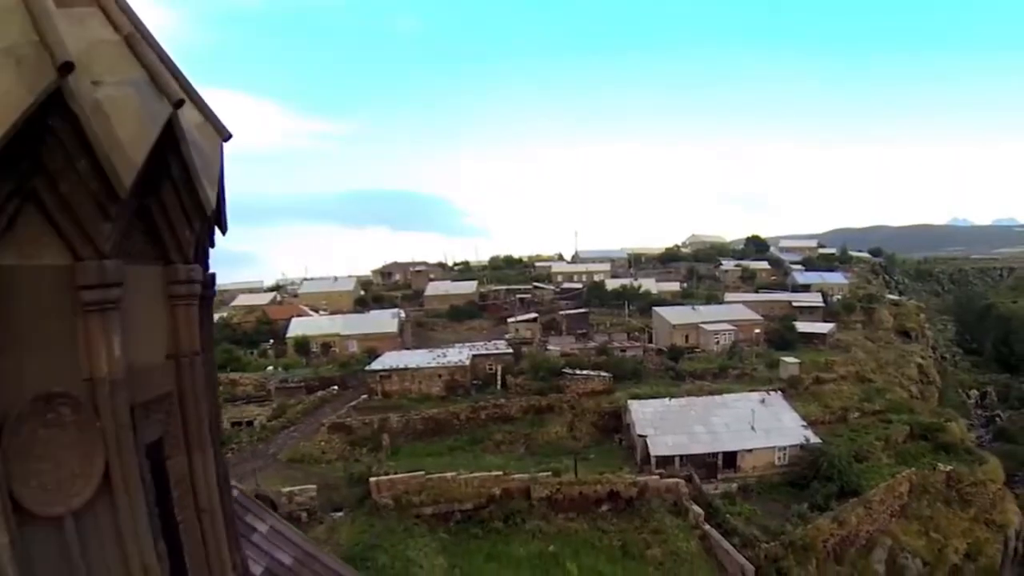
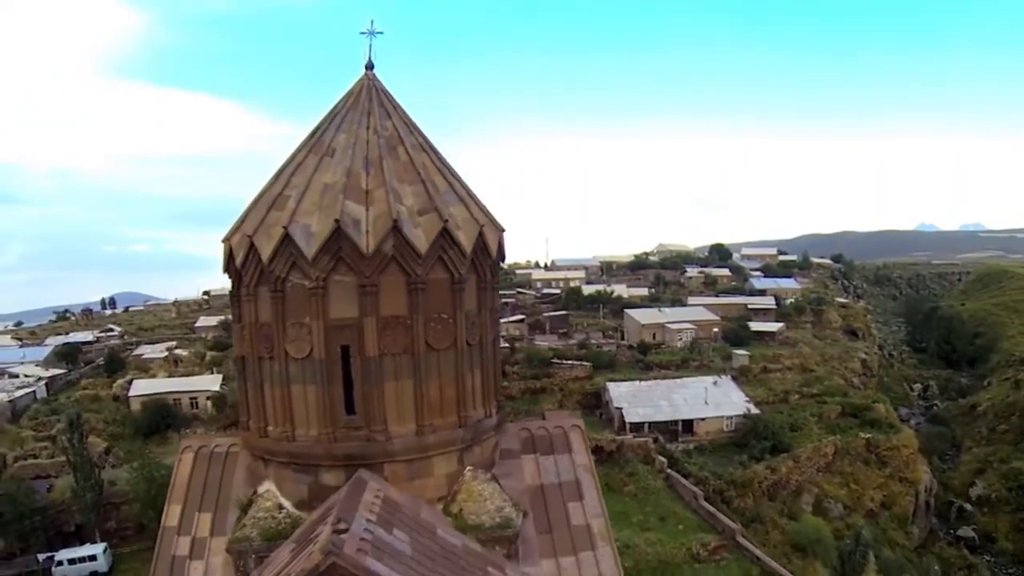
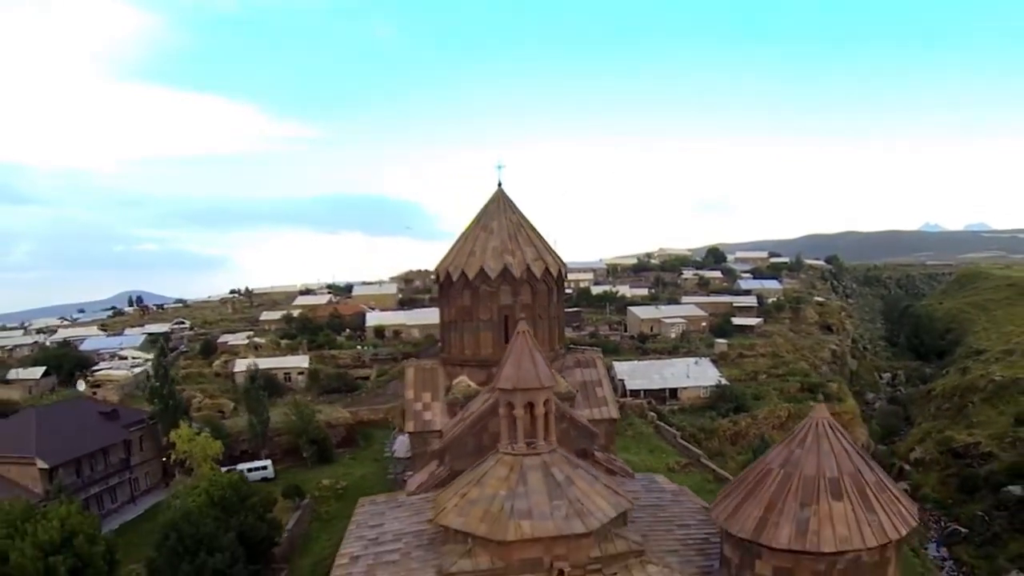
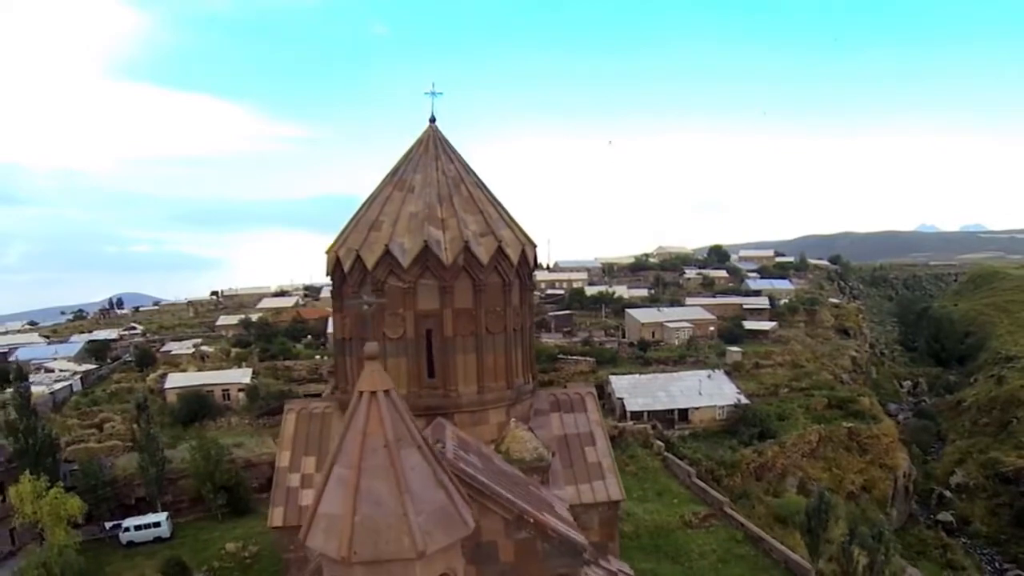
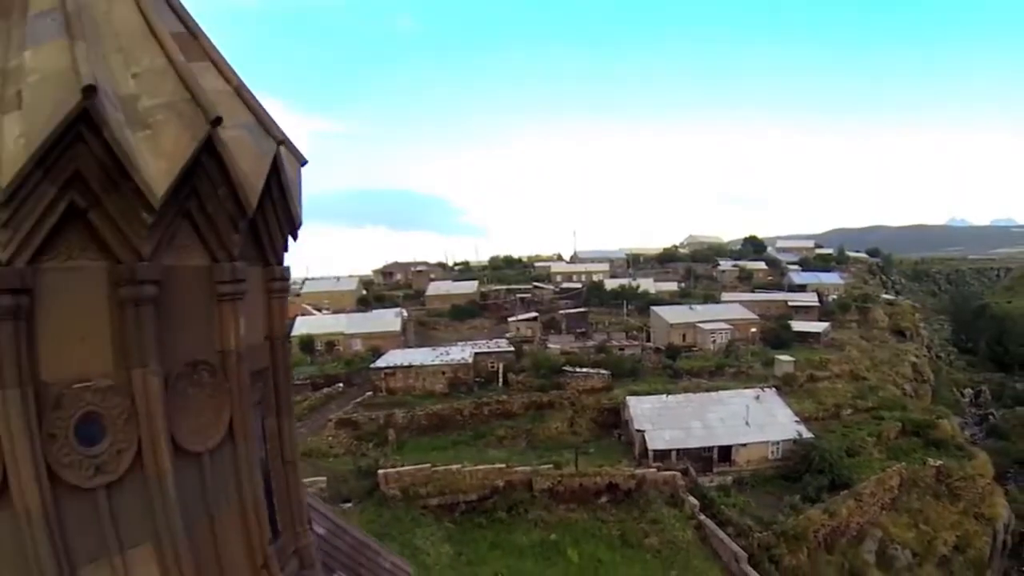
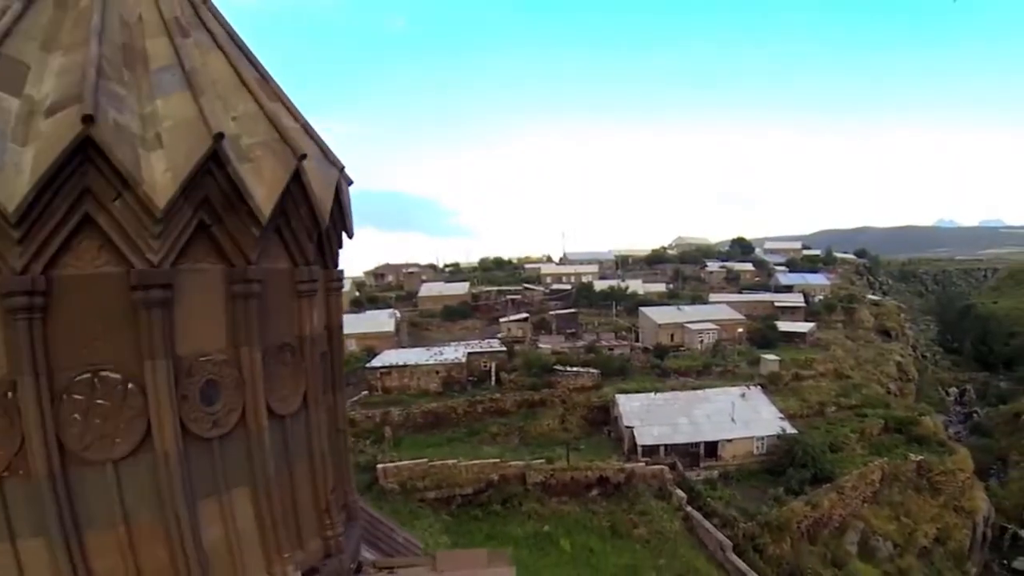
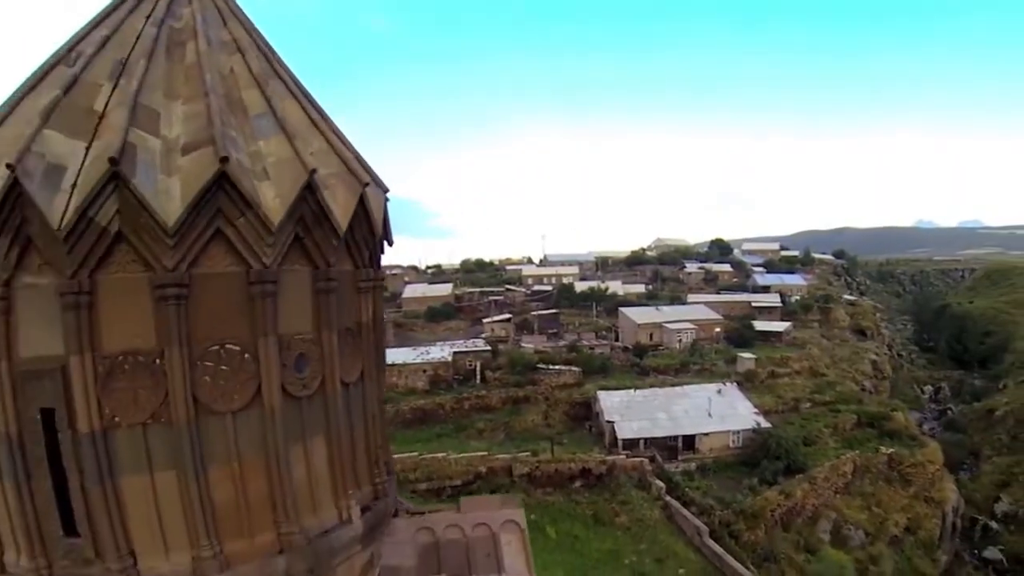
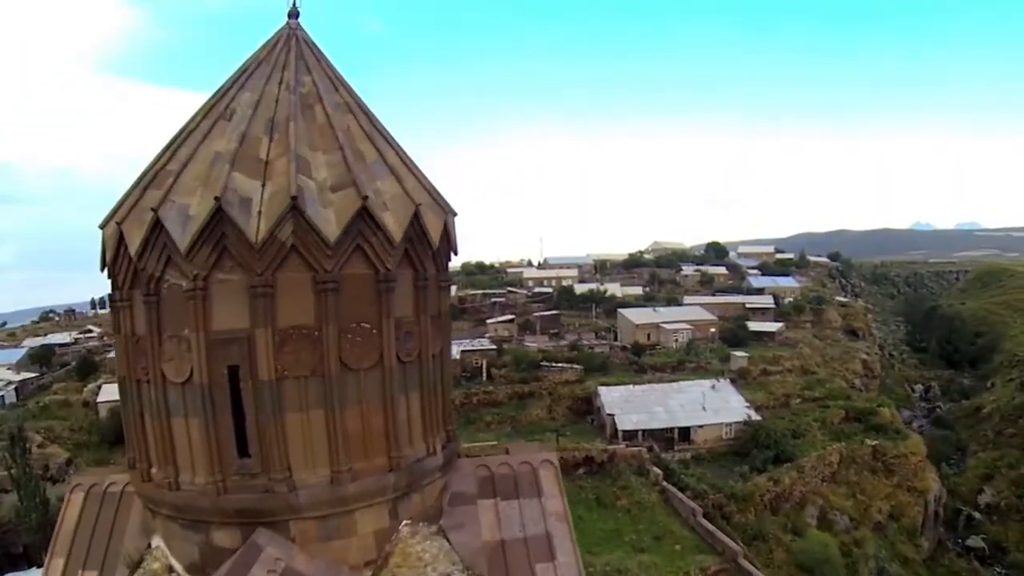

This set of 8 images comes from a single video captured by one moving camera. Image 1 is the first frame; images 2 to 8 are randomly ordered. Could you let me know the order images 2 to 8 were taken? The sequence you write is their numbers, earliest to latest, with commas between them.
5, 6, 7, 8, 2, 4, 3
